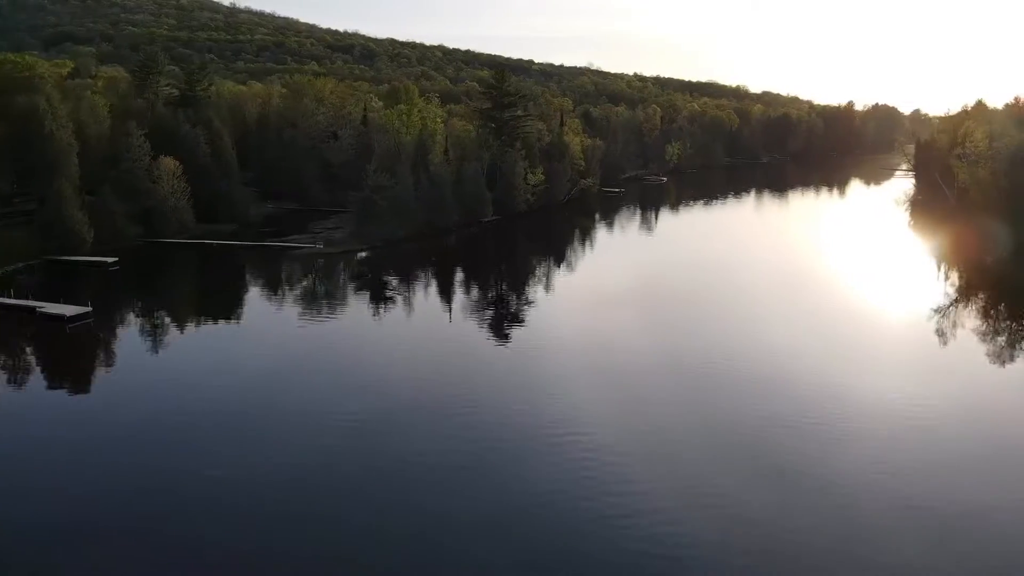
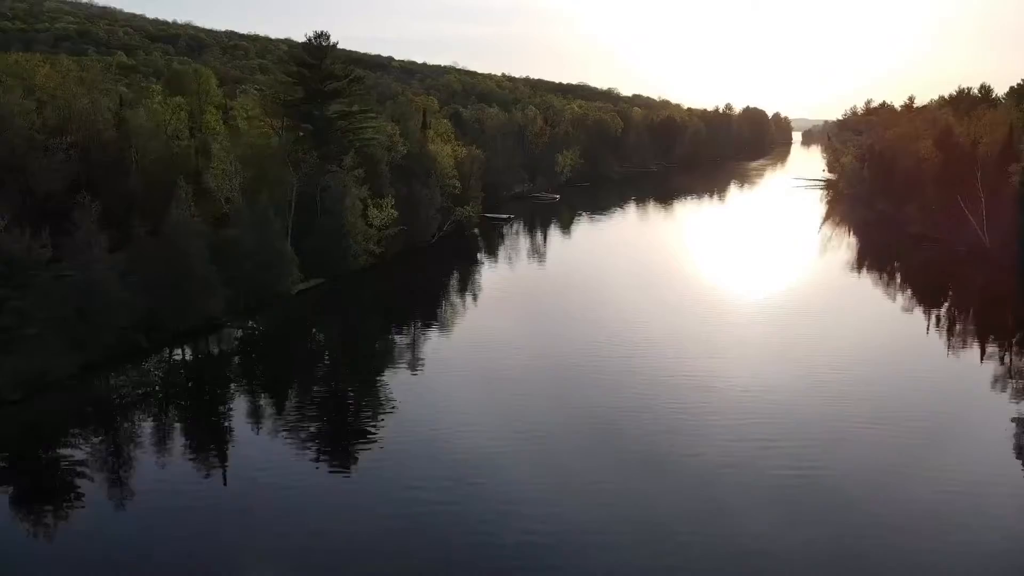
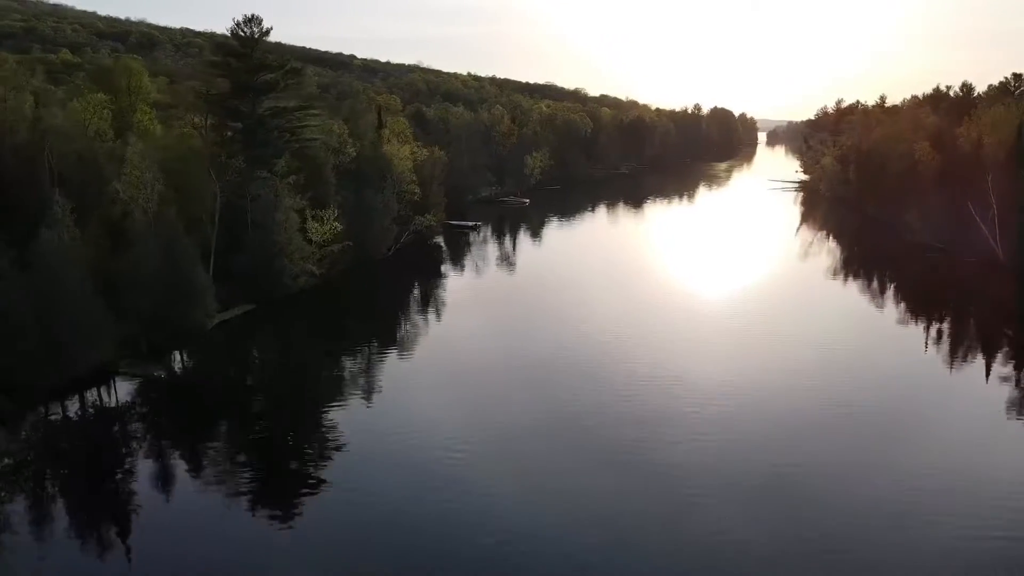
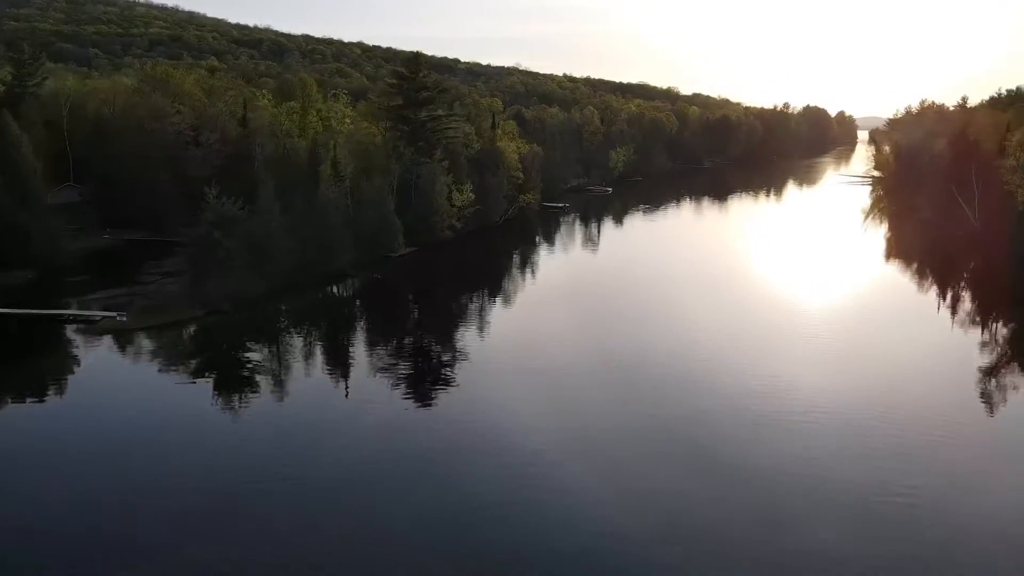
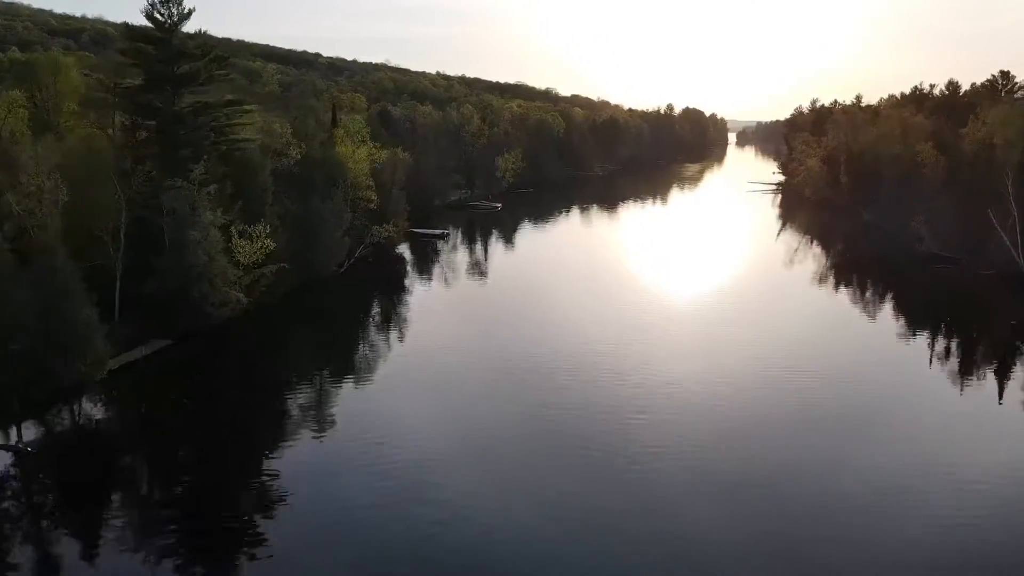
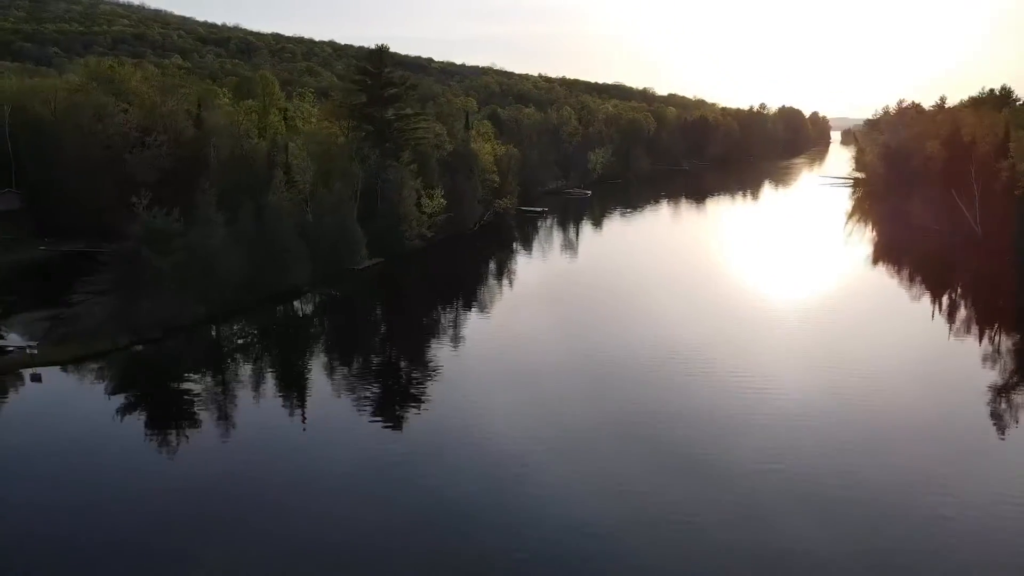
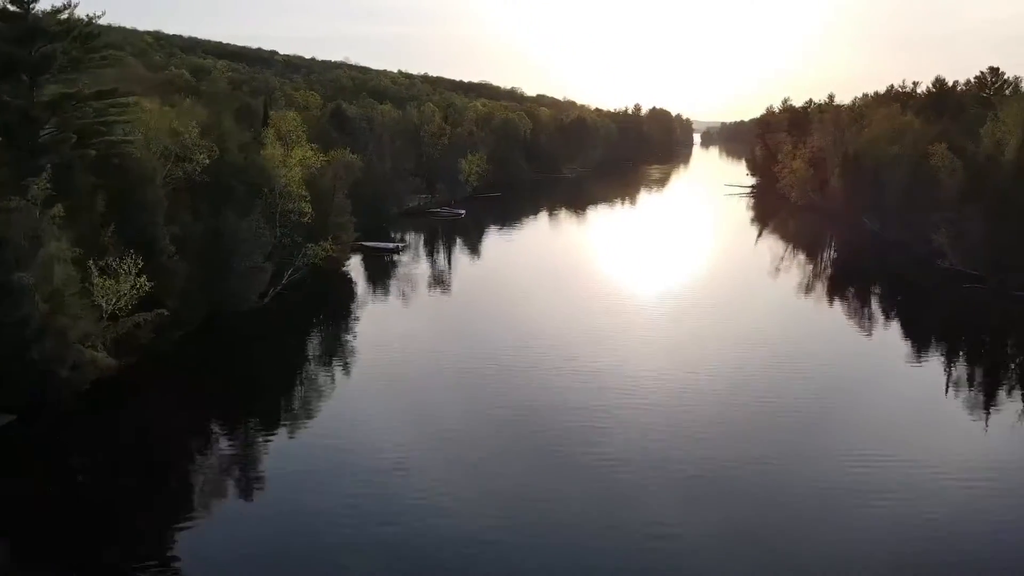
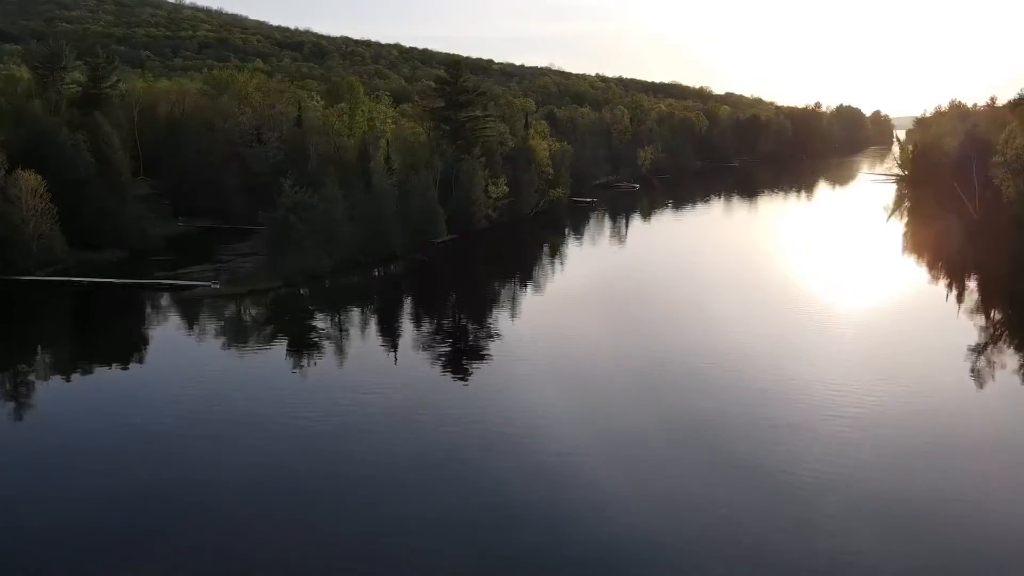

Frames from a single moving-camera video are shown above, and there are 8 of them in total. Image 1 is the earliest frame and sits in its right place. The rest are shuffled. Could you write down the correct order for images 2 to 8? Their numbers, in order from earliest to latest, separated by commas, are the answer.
8, 4, 6, 2, 3, 5, 7
